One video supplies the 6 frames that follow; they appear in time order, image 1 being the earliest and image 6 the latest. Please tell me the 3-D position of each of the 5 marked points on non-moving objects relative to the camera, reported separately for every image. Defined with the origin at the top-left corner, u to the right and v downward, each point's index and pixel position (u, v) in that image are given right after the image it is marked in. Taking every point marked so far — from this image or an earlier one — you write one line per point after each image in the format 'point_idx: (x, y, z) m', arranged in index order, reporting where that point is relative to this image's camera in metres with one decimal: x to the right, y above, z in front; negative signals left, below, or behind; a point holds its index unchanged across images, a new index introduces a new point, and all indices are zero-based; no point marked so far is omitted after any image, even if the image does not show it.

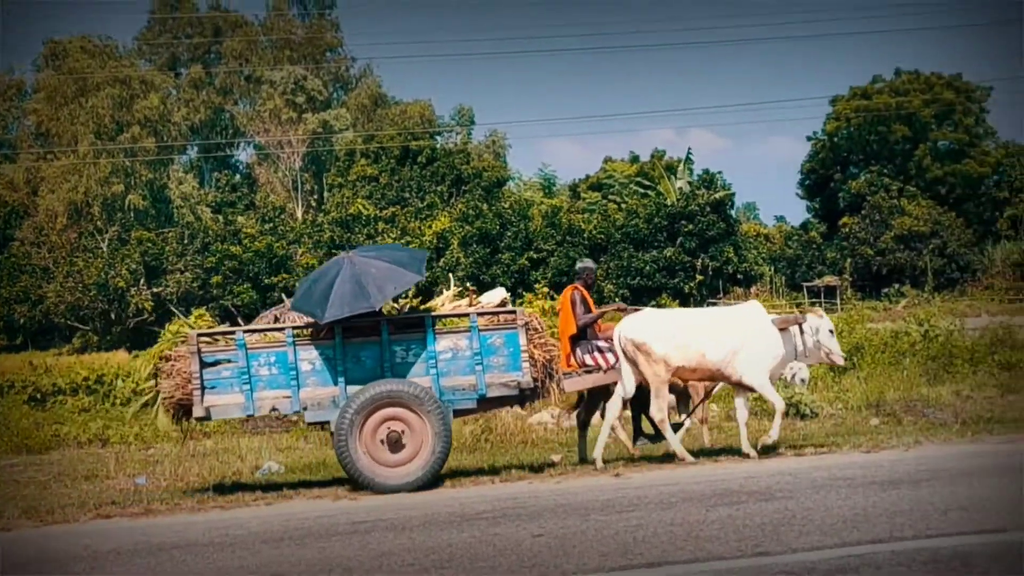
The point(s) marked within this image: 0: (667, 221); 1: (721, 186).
0: (+3.2, +1.5, +19.8) m
1: (+4.4, +2.3, +20.0) m
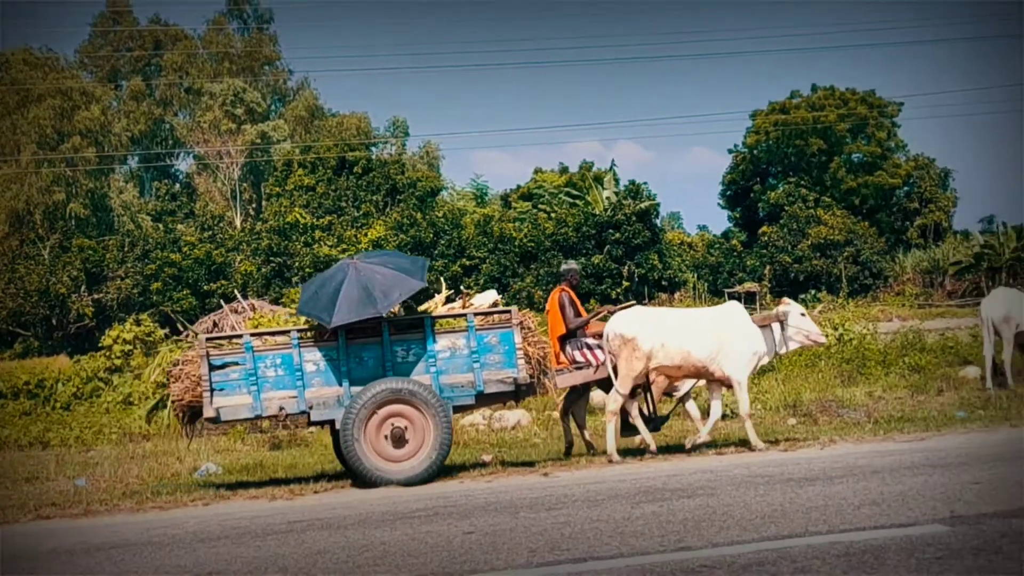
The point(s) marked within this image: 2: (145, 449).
0: (+1.7, +1.3, +21.0) m
1: (+2.9, +2.1, +21.3) m
2: (-5.7, -2.5, +15.0) m
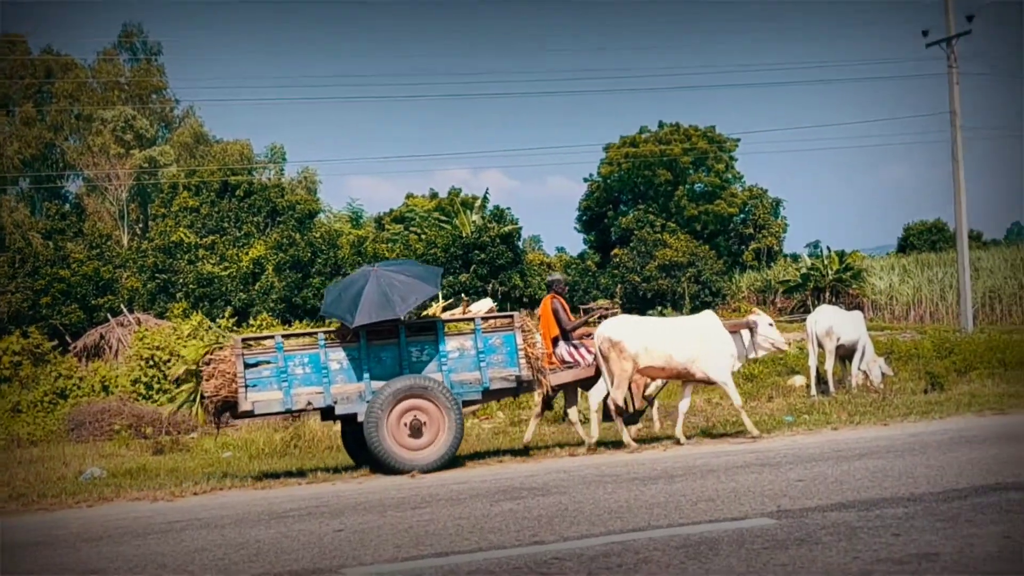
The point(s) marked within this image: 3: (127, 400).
0: (-1.3, +0.9, +23.7) m
1: (-0.2, +1.6, +24.1) m
2: (-7.9, -2.8, +16.7) m
3: (-7.4, -2.0, +18.2) m
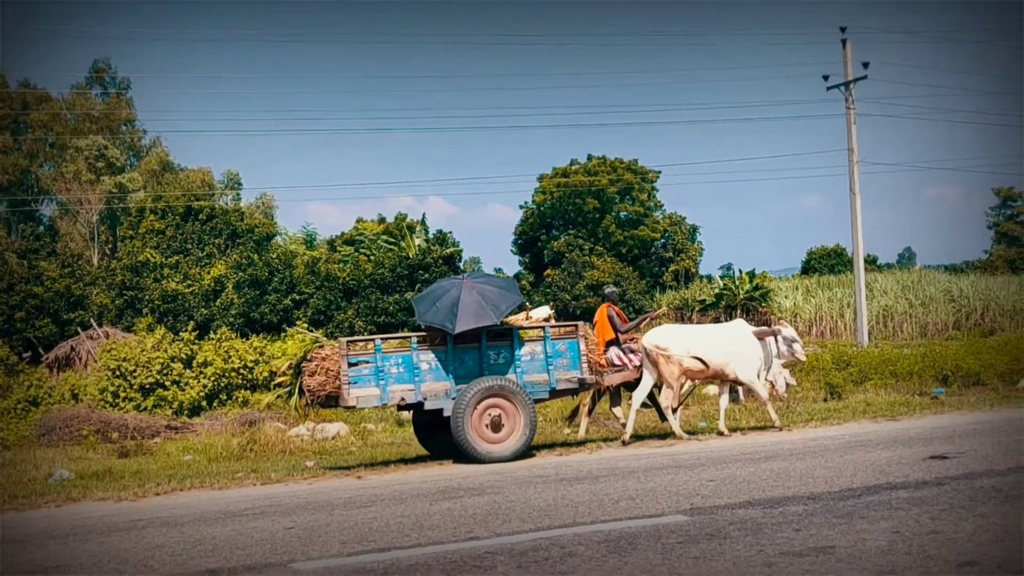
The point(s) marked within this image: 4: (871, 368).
0: (-2.9, +0.3, +26.4) m
1: (-1.8, +1.0, +26.8) m
2: (-9.1, -3.3, +19.0) m
3: (-8.6, -2.5, +20.5) m
4: (+7.1, -1.4, +18.7) m
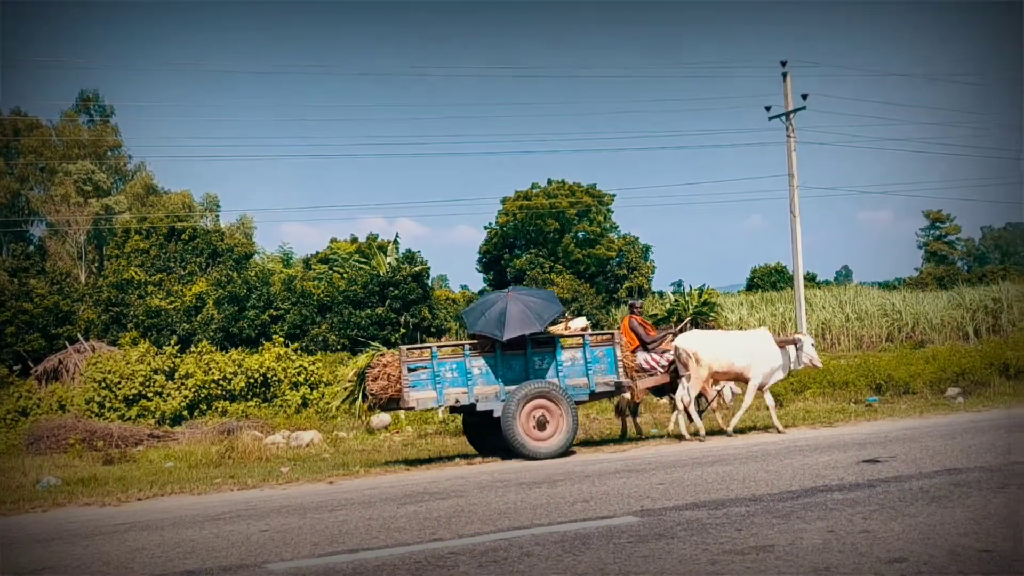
0: (-3.9, -0.2, +28.3) m
1: (-2.8, +0.4, +28.8) m
2: (-9.7, -3.8, +20.7) m
3: (-9.4, -3.0, +22.1) m
4: (+6.4, -2.1, +21.2) m
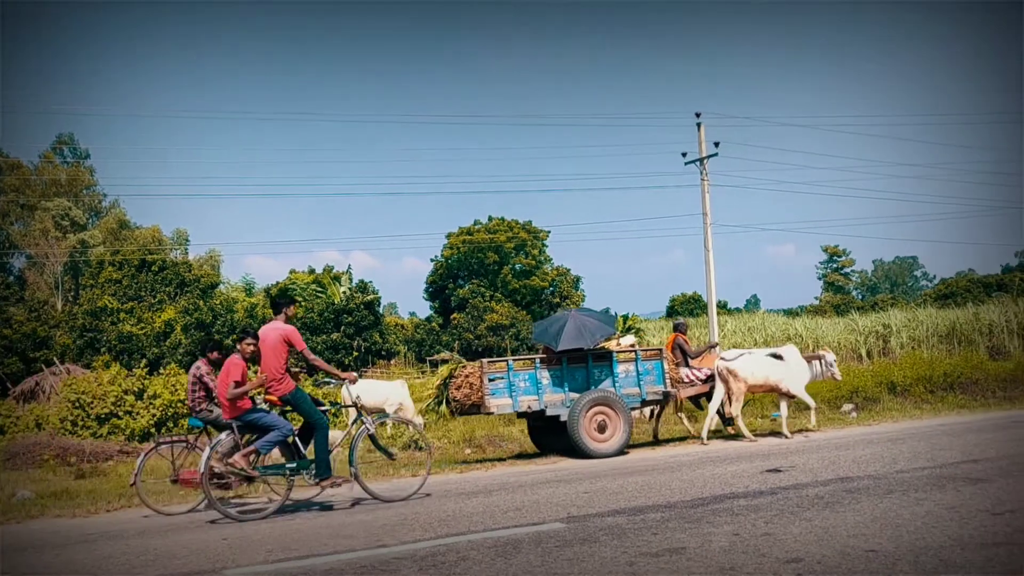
0: (-5.6, -1.3, +31.4) m
1: (-4.6, -0.6, +32.0) m
2: (-10.9, -4.8, +23.3) m
3: (-10.6, -4.0, +24.8) m
4: (+5.2, -3.2, +25.1) m
